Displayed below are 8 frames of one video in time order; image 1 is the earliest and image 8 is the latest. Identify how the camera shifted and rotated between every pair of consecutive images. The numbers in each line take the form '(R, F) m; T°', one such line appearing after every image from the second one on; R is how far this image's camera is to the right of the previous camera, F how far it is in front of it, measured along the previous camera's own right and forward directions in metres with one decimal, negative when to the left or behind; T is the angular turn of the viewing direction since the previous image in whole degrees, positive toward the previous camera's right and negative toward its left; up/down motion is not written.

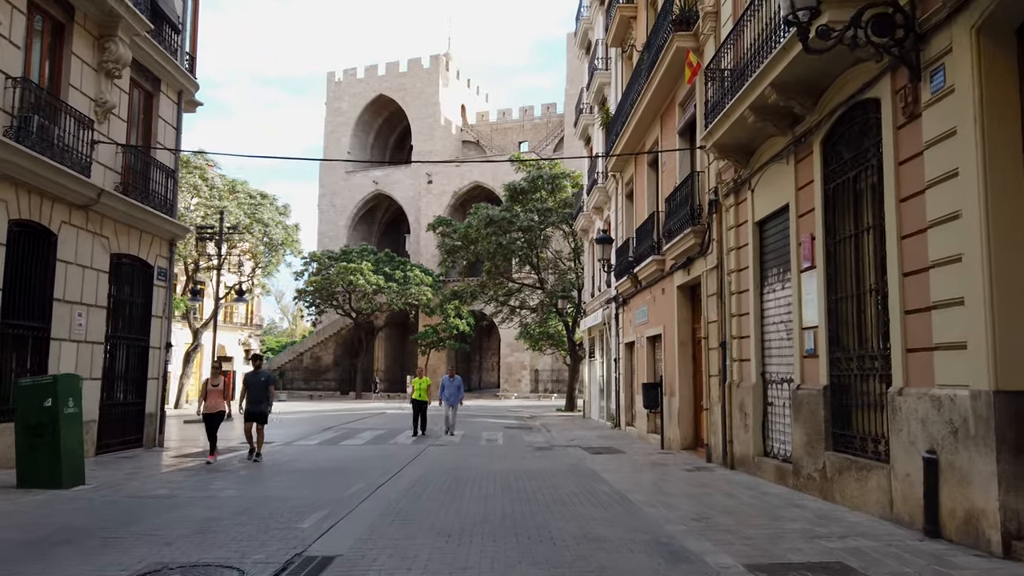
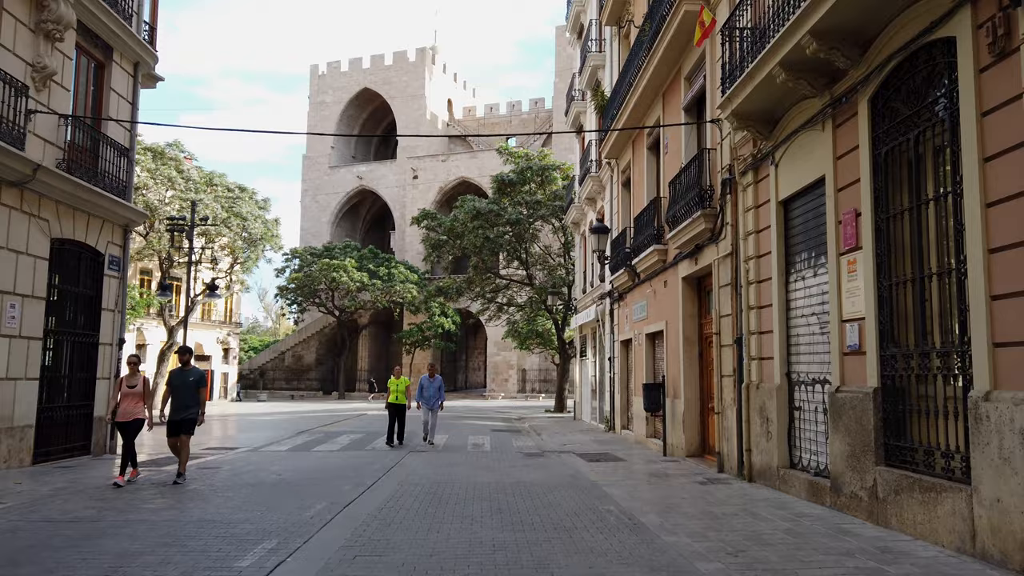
(0.0, +1.3) m; +1°
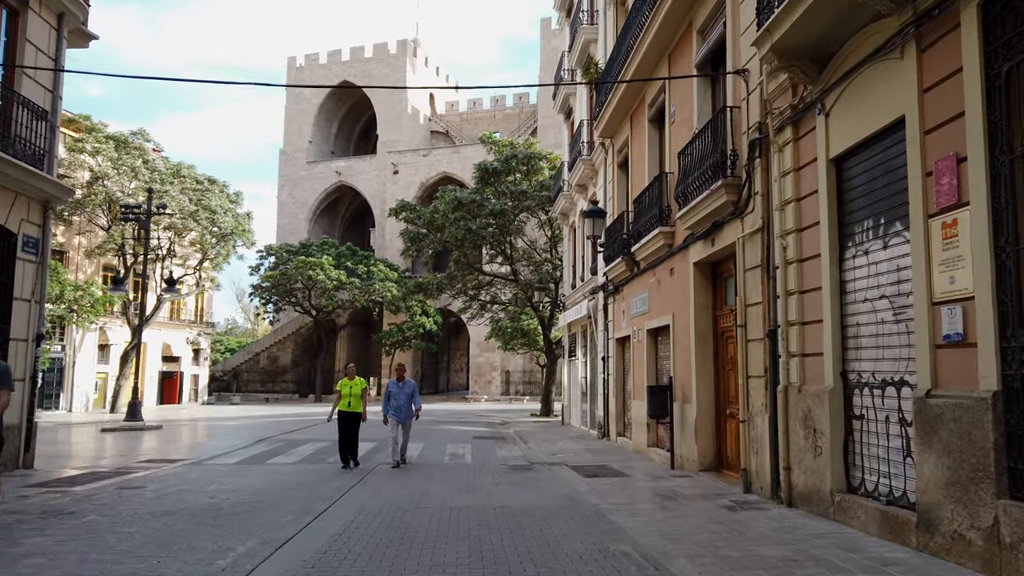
(0.0, +1.8) m; +1°
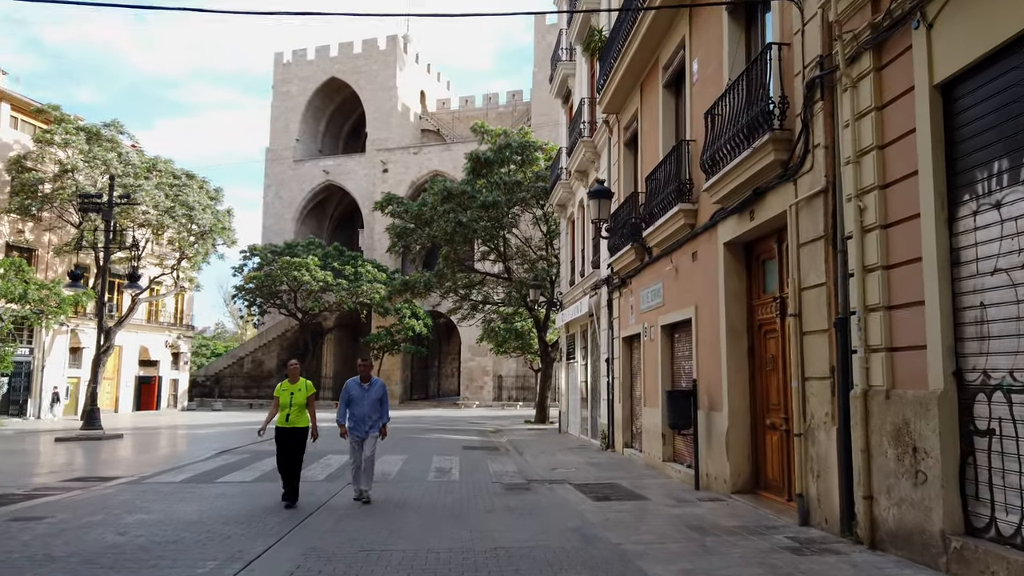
(0.0, +1.9) m; +1°
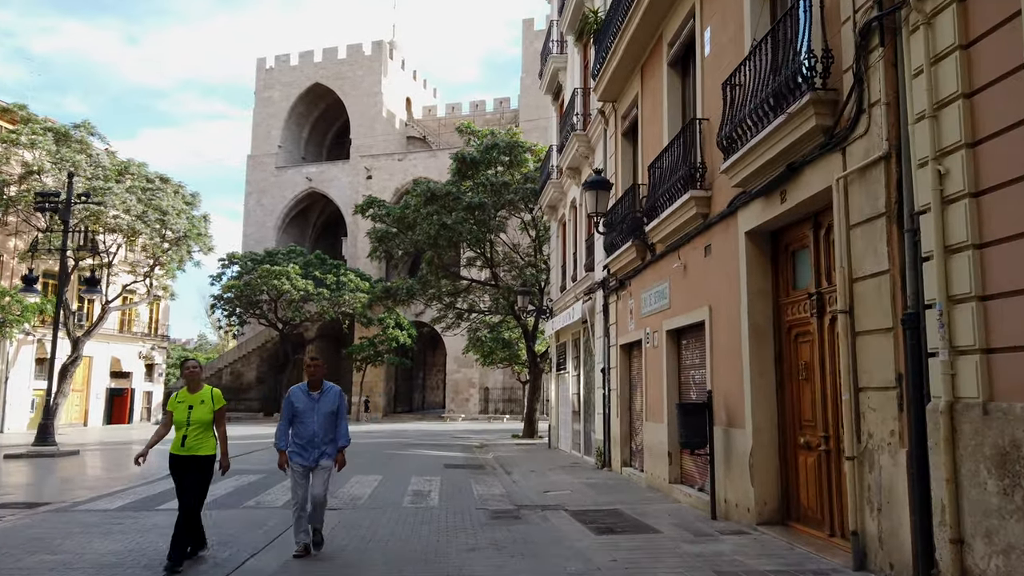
(0.0, +1.3) m; +1°
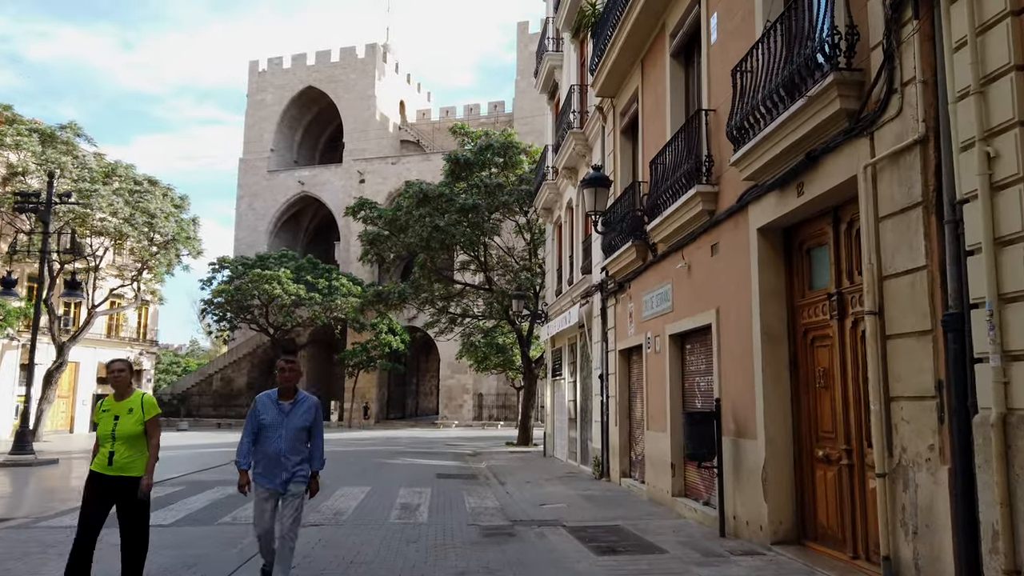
(0.0, +0.6) m; 0°
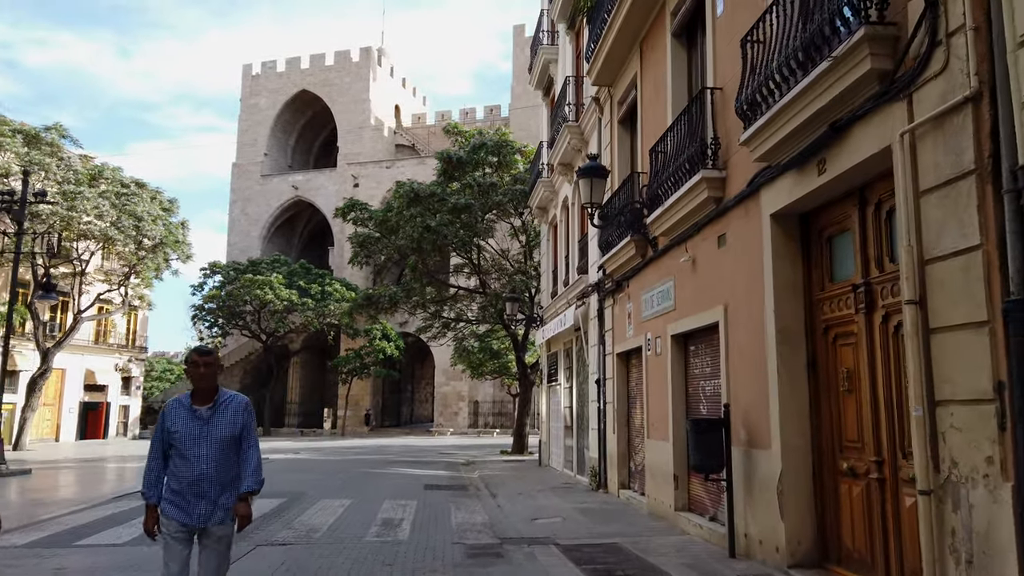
(+0.1, +0.8) m; 0°
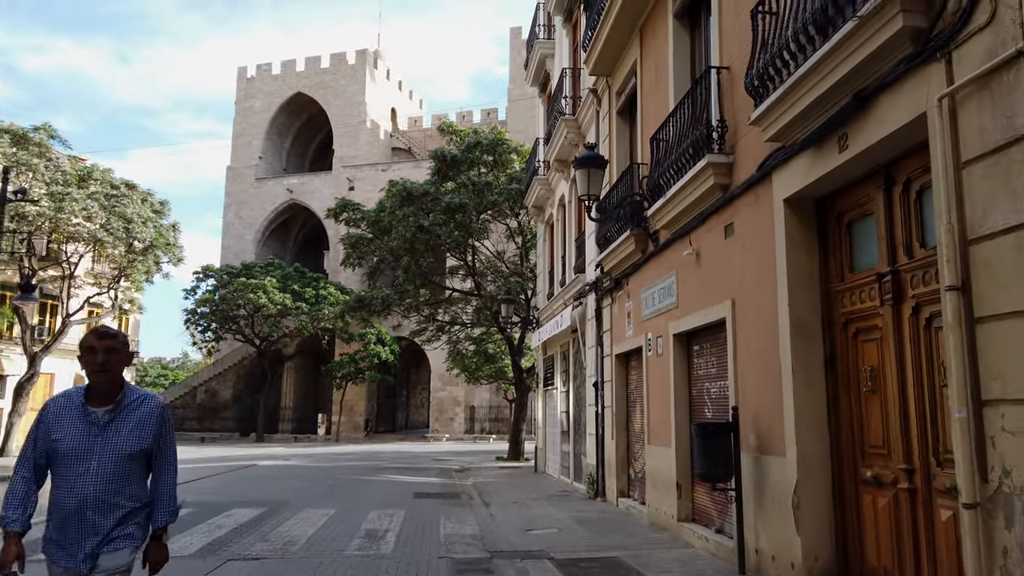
(+0.1, +0.6) m; 0°
